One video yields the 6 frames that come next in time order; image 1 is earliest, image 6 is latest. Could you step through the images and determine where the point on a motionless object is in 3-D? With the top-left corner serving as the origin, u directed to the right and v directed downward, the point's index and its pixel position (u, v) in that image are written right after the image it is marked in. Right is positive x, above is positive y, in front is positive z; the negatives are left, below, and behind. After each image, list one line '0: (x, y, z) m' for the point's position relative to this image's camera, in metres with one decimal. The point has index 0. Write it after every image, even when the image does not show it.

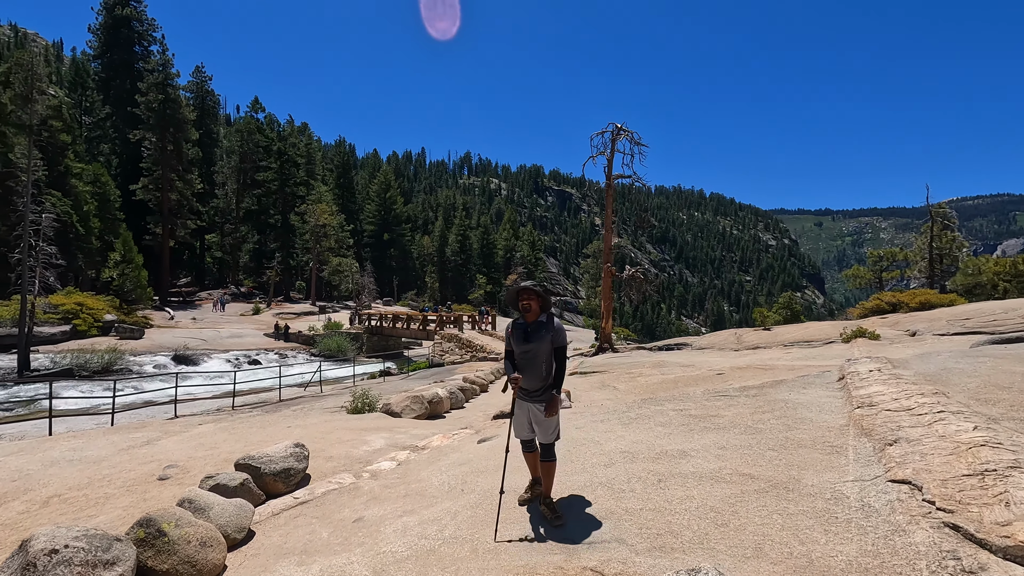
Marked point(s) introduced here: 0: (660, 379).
0: (+3.4, -2.1, +12.5) m
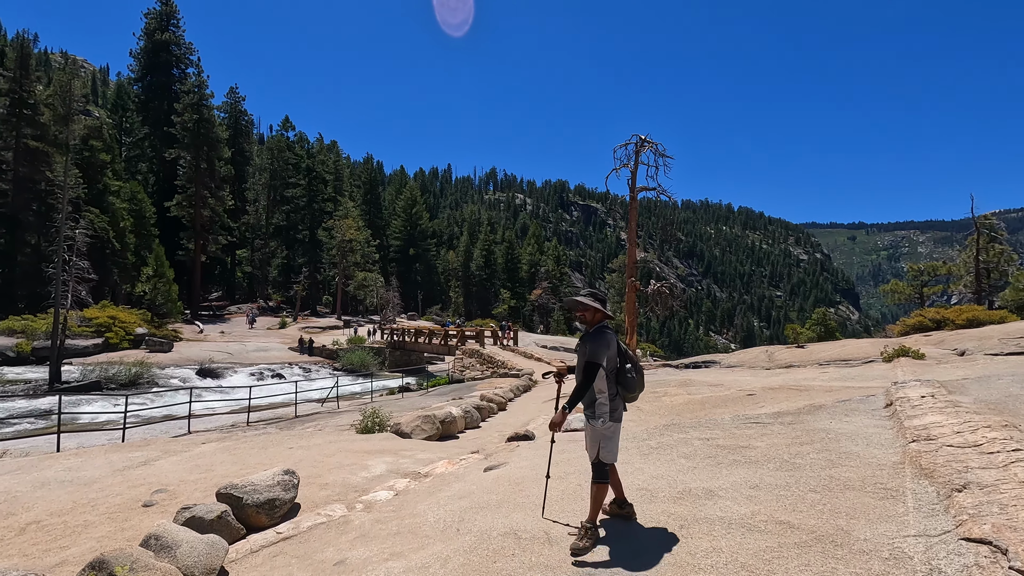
0: (+3.8, -2.5, +11.8) m
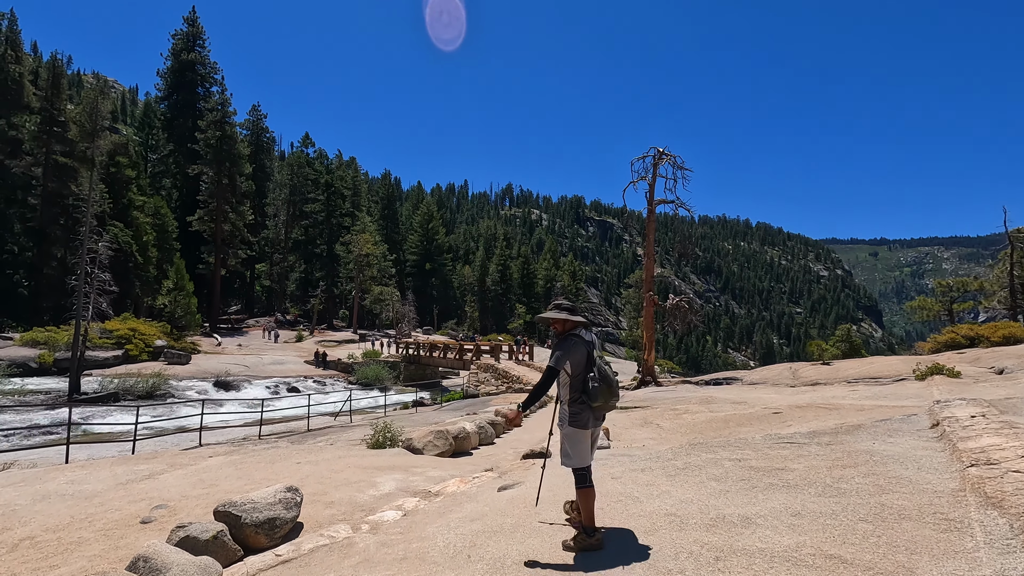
0: (+4.2, -2.8, +11.4) m
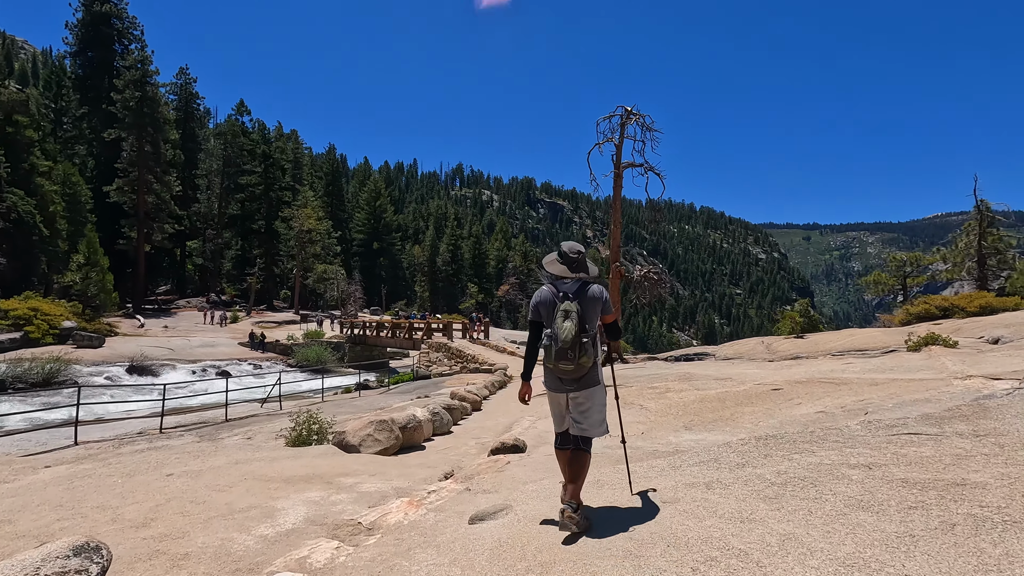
0: (+3.4, -2.0, +9.8) m
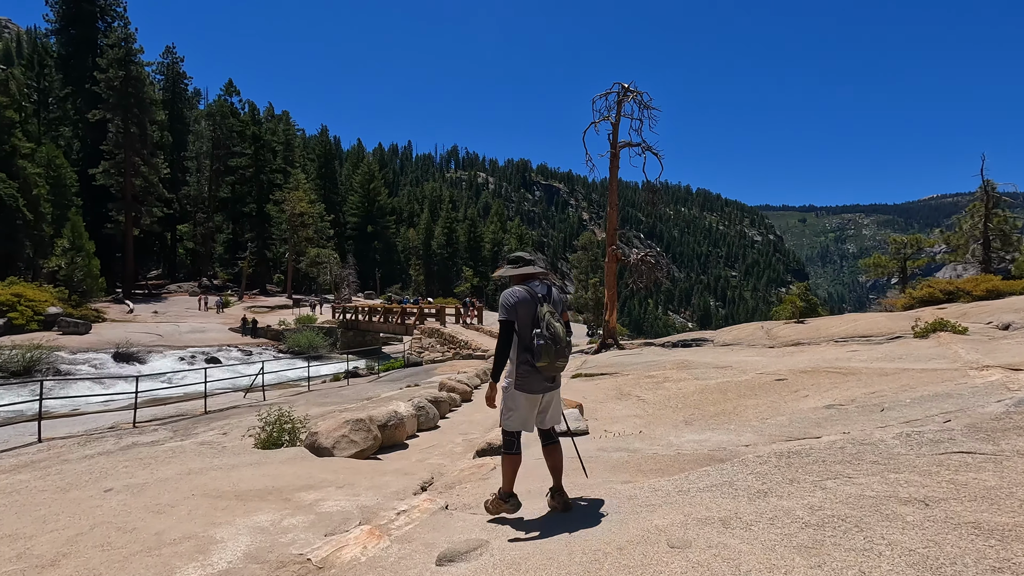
0: (+3.3, -1.7, +9.4) m
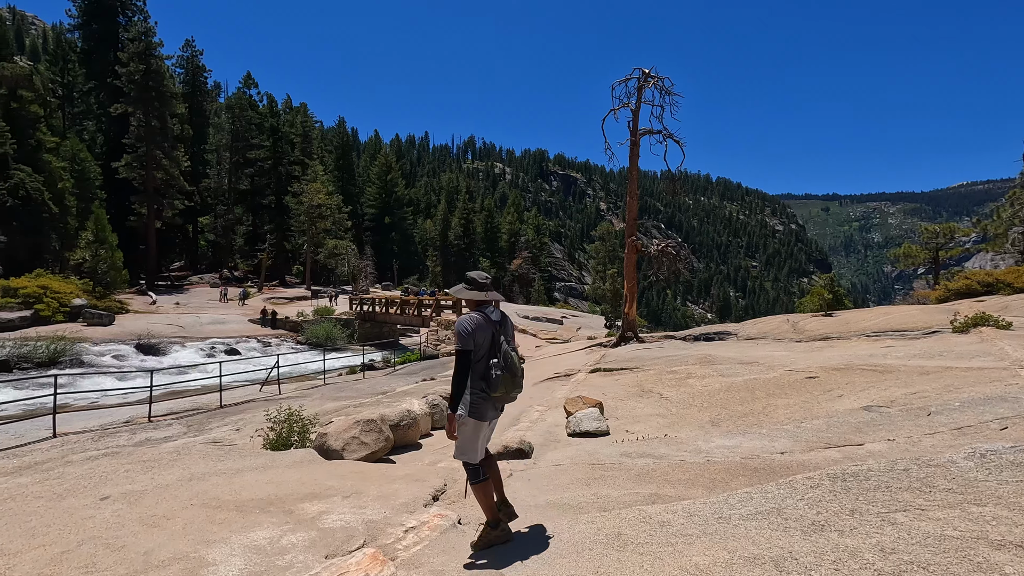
0: (+3.6, -1.6, +9.0) m
